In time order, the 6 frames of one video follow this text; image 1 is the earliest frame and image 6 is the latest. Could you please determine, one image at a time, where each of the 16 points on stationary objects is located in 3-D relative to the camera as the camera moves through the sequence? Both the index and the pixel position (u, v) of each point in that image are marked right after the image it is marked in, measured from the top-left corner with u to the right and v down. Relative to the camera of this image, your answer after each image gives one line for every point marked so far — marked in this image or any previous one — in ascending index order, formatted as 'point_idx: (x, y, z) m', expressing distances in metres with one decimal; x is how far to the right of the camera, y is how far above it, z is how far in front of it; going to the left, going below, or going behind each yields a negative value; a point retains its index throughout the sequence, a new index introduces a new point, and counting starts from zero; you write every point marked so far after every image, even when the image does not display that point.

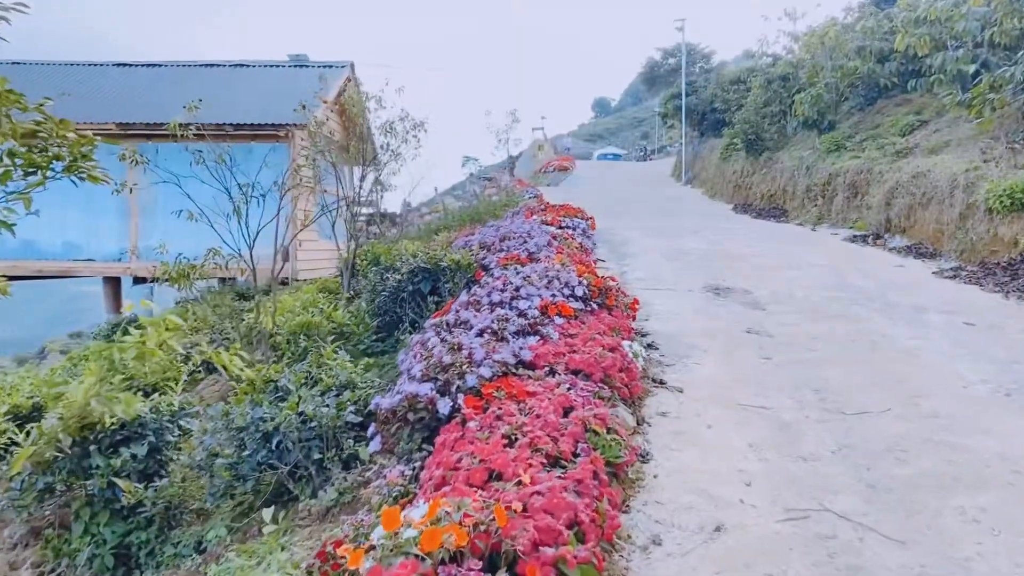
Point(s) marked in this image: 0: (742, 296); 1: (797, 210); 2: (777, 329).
0: (+1.5, -0.1, +5.6) m
1: (+3.7, +1.0, +11.0) m
2: (+1.4, -0.2, +4.6) m
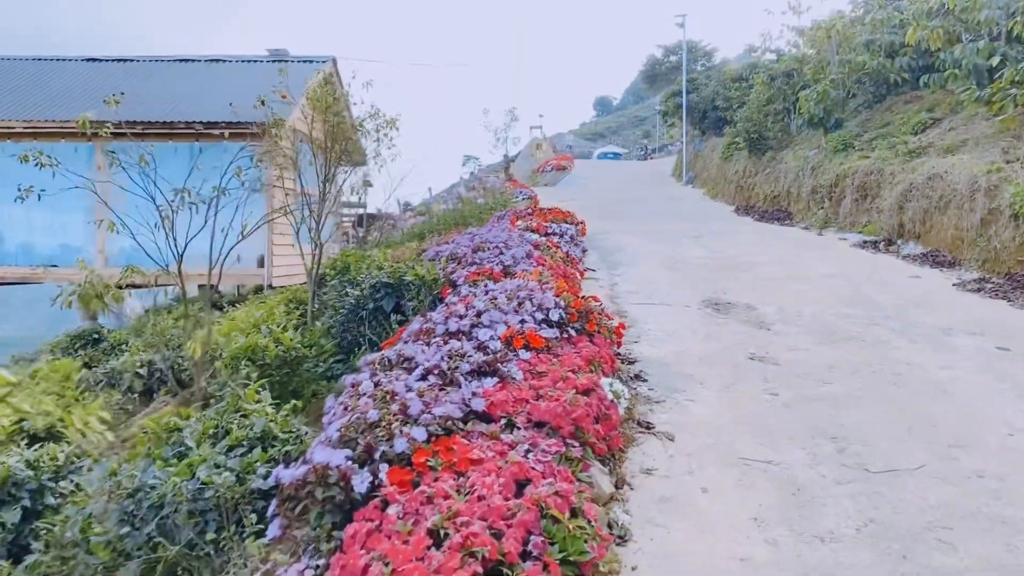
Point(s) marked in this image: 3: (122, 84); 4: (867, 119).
0: (+1.4, -0.1, +5.0) m
1: (+3.6, +0.9, +10.4) m
2: (+1.3, -0.3, +4.0) m
3: (-4.6, +2.4, +9.8) m
4: (+4.7, +2.2, +11.0) m
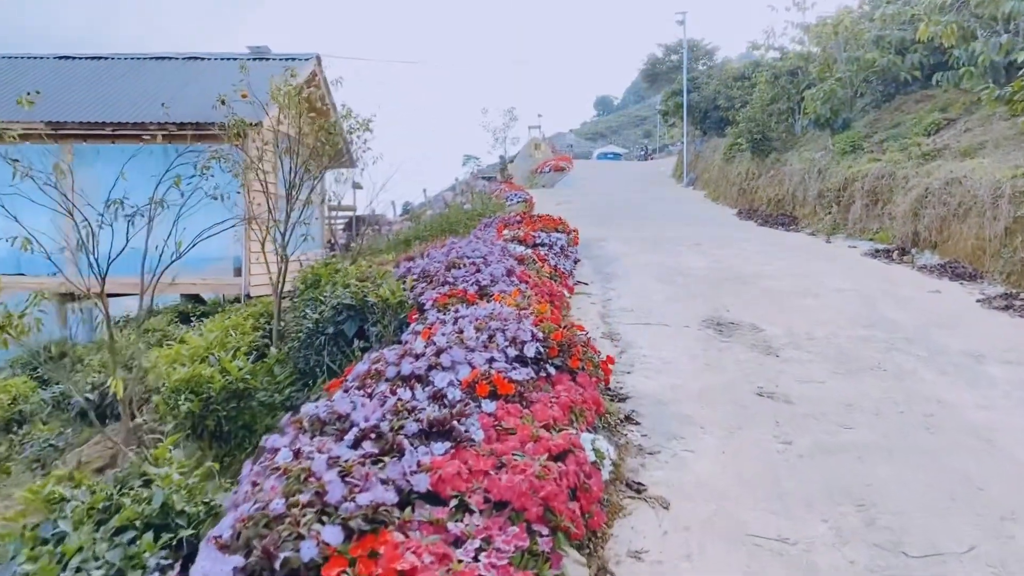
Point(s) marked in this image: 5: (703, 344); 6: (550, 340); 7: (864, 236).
0: (+1.3, -0.3, +4.5) m
1: (+3.5, +0.8, +9.9) m
2: (+1.2, -0.4, +3.5) m
3: (-4.7, +2.3, +9.3) m
4: (+4.6, +2.1, +10.5) m
5: (+1.0, -0.3, +4.4) m
6: (+0.1, -0.2, +3.0) m
7: (+3.5, +0.5, +8.3) m
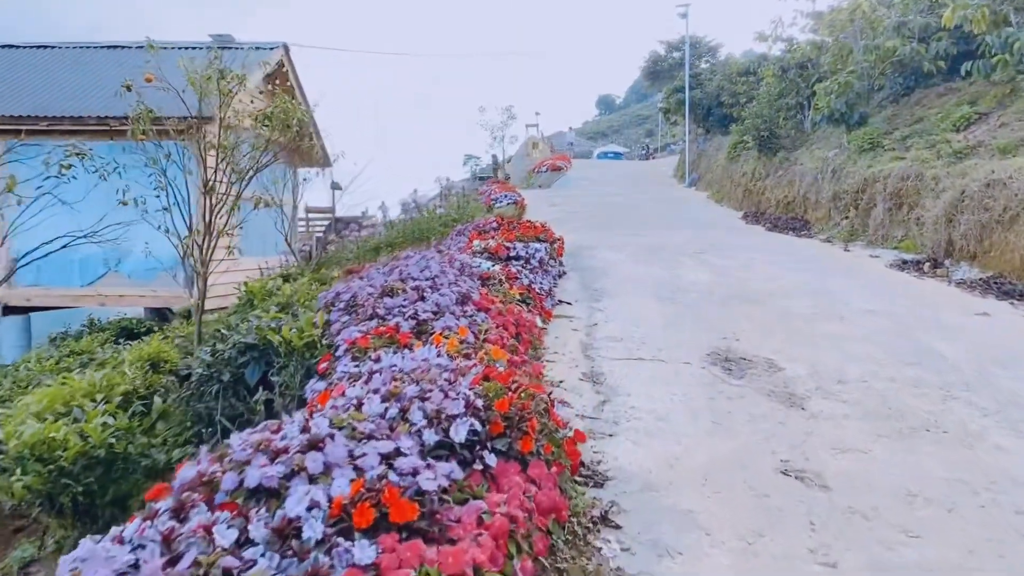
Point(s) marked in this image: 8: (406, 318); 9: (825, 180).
0: (+1.1, -0.4, +3.6) m
1: (+3.3, +0.7, +9.0) m
2: (+1.0, -0.6, +2.6) m
3: (-4.8, +2.2, +8.4) m
4: (+4.4, +2.0, +9.6) m
5: (+0.8, -0.4, +3.5) m
6: (-0.1, -0.3, +2.1) m
7: (+3.3, +0.4, +7.3) m
8: (-0.4, -0.1, +3.0) m
9: (+3.5, +1.2, +9.3) m
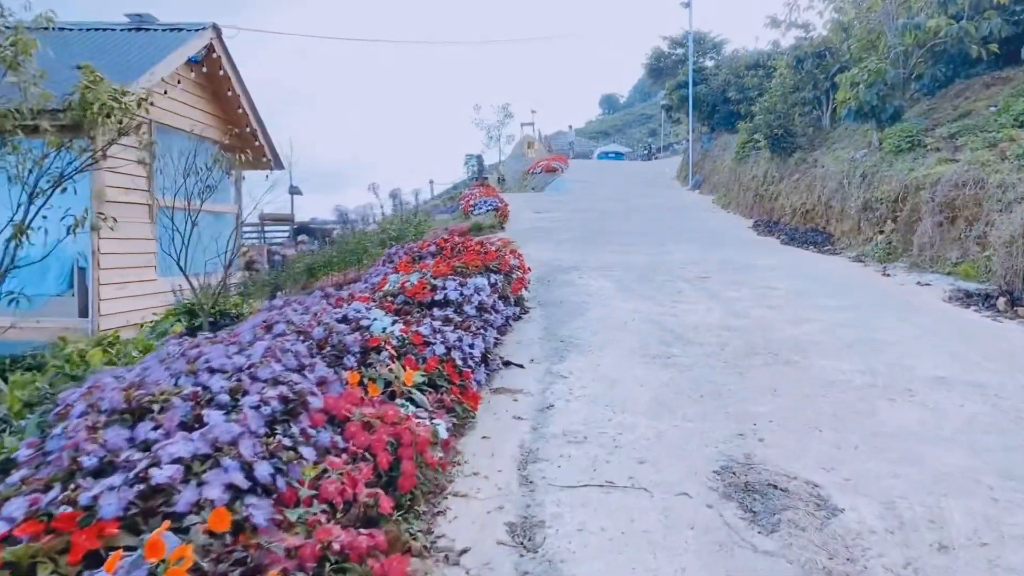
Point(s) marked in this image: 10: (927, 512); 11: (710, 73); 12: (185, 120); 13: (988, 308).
0: (+0.8, -0.6, +2.2) m
1: (+3.1, +0.5, +7.5) m
2: (+0.7, -0.8, +1.2) m
3: (-5.1, +1.9, +7.0) m
4: (+4.1, +1.7, +8.1) m
5: (+0.5, -0.7, +2.0) m
6: (-0.4, -0.6, +0.7) m
7: (+3.0, +0.1, +5.9) m
8: (-0.7, -0.3, +1.5) m
9: (+3.2, +1.0, +7.8) m
10: (+1.1, -0.6, +2.2) m
11: (+4.2, +4.6, +17.8) m
12: (-3.0, +1.6, +7.8) m
13: (+2.7, -0.1, +4.8) m
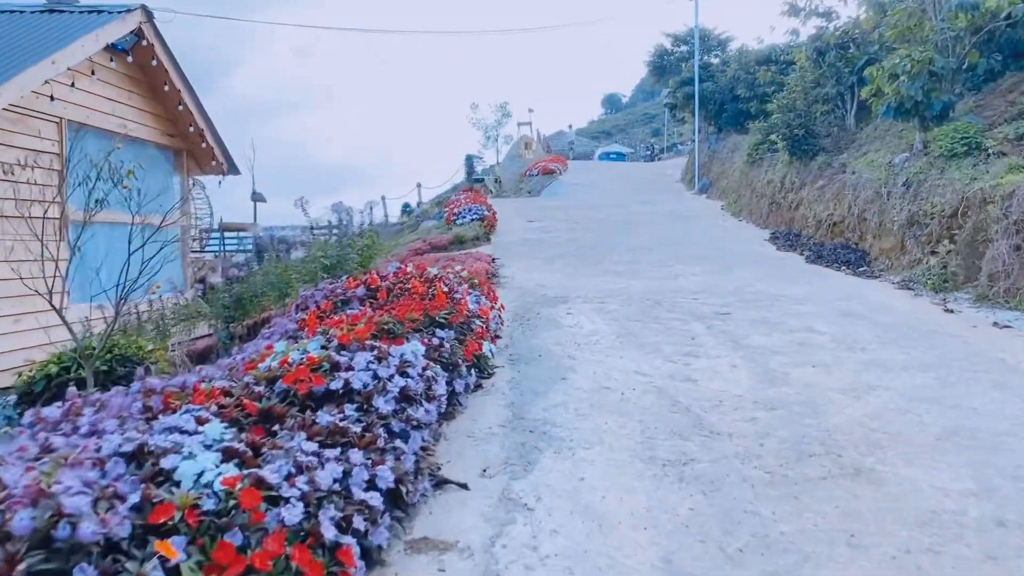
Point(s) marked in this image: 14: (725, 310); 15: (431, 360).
0: (+0.6, -0.9, +1.0) m
1: (+2.9, +0.2, +6.3) m
2: (+0.5, -1.0, 0.0) m
3: (-5.3, +1.7, +5.8) m
4: (+4.0, +1.5, +6.9) m
5: (+0.3, -0.9, +0.8) m
6: (-0.6, -0.8, -0.5) m
7: (+2.8, -0.1, +4.7) m
8: (-0.9, -0.6, +0.4) m
9: (+3.0, +0.7, +6.6) m
10: (+0.9, -0.8, +1.0) m
11: (+4.1, +4.4, +16.5) m
12: (-3.2, +1.3, +6.6) m
13: (+2.6, -0.3, +3.6) m
14: (+1.2, -0.1, +4.9) m
15: (-0.3, -0.2, +2.8) m
